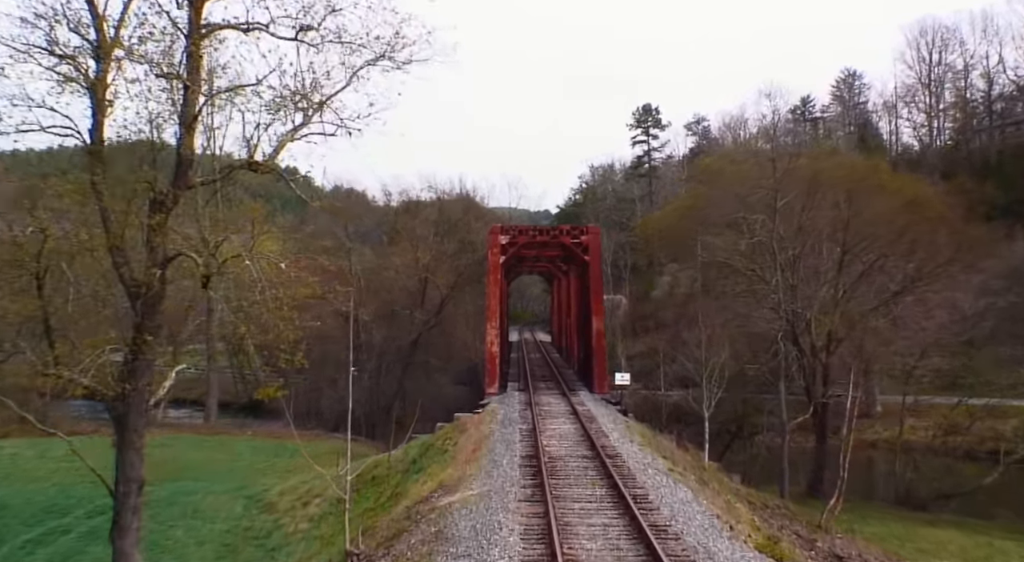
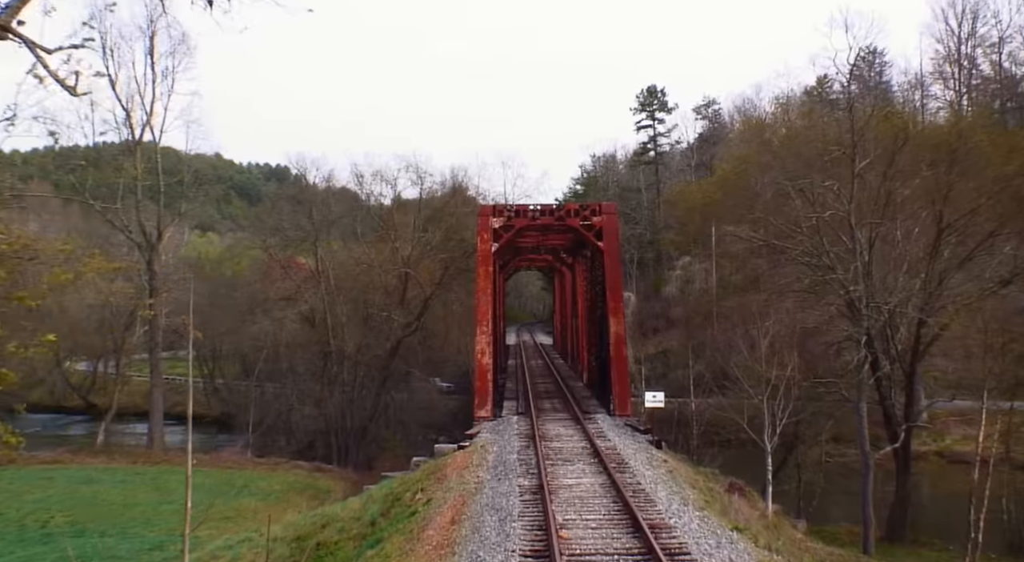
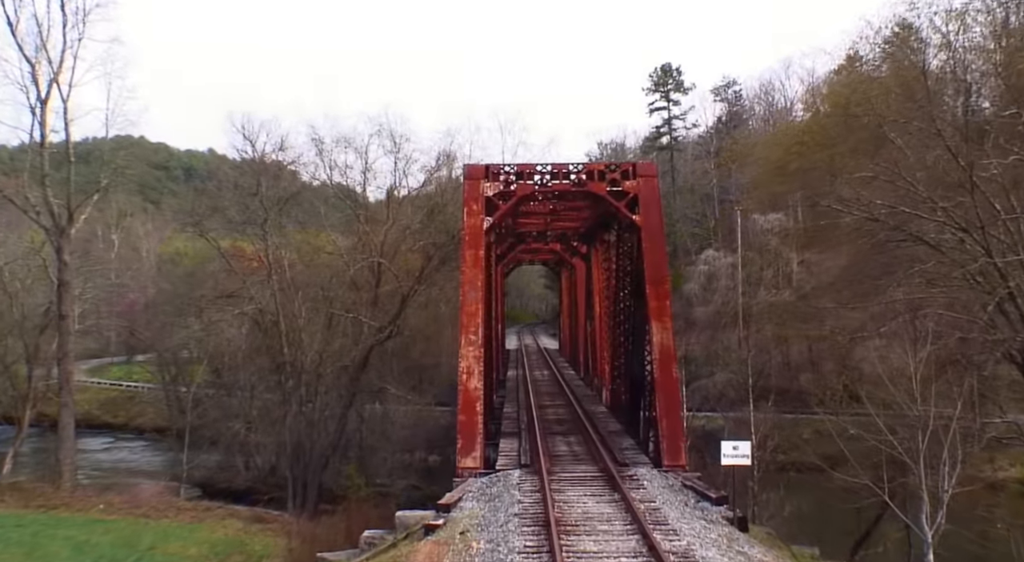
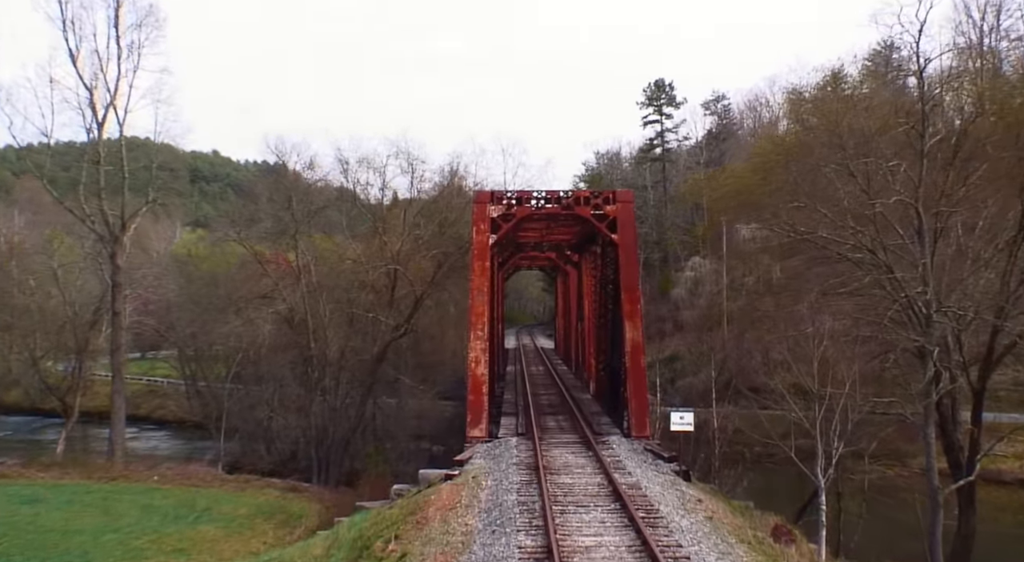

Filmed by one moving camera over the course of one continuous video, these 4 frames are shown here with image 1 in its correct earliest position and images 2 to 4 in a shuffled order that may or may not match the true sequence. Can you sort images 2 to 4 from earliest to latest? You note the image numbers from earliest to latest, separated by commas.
2, 4, 3
